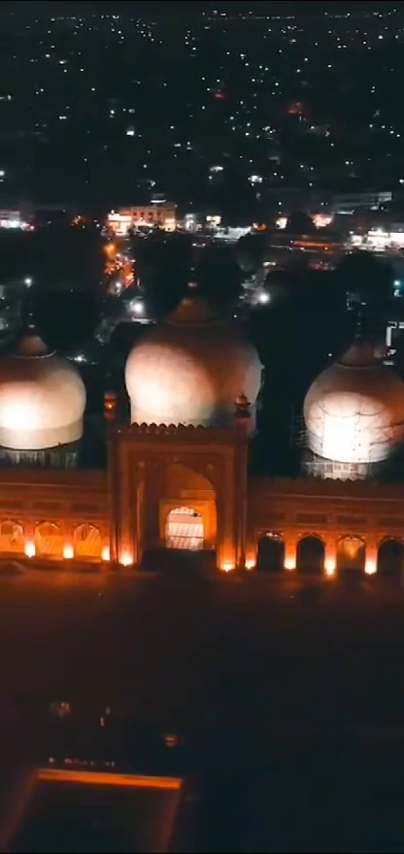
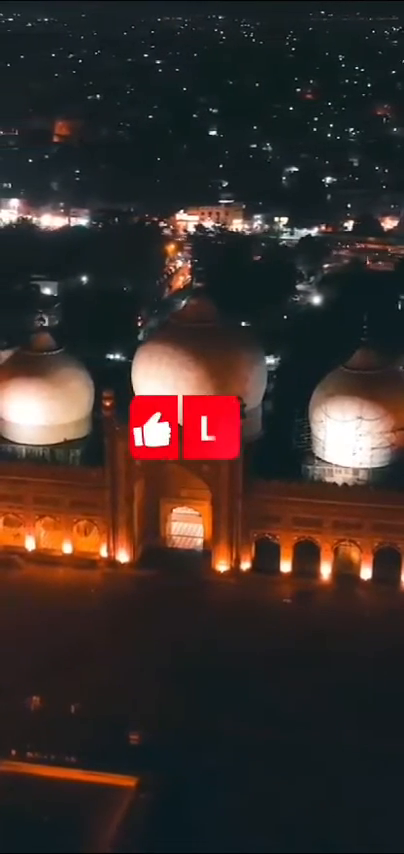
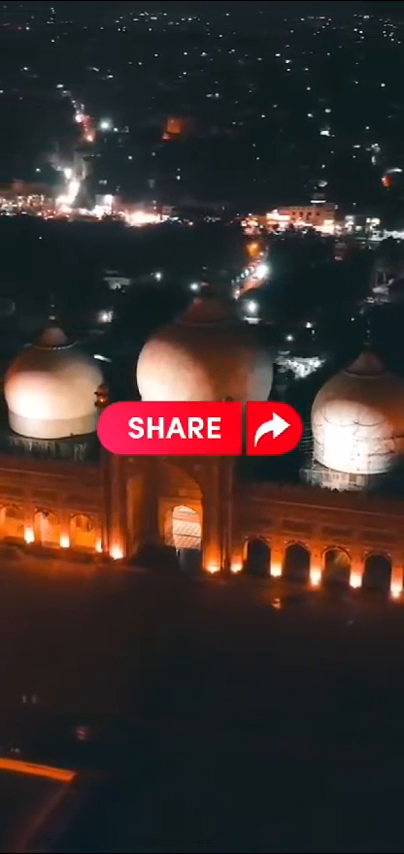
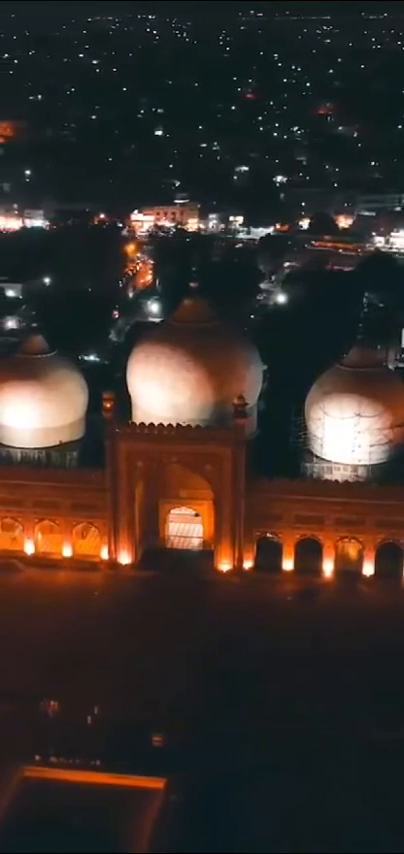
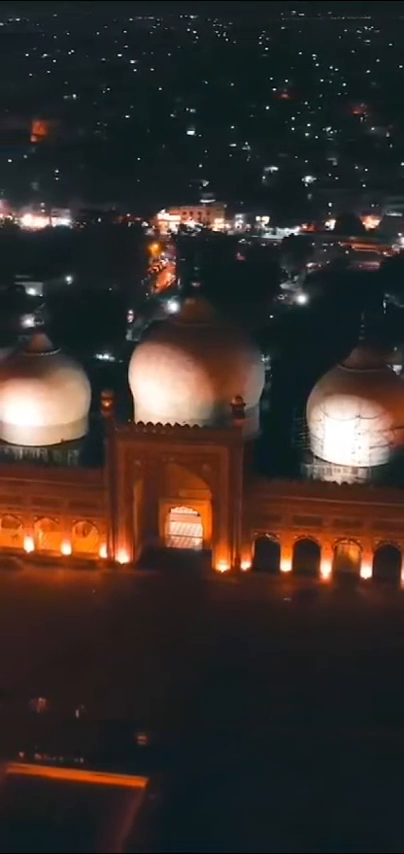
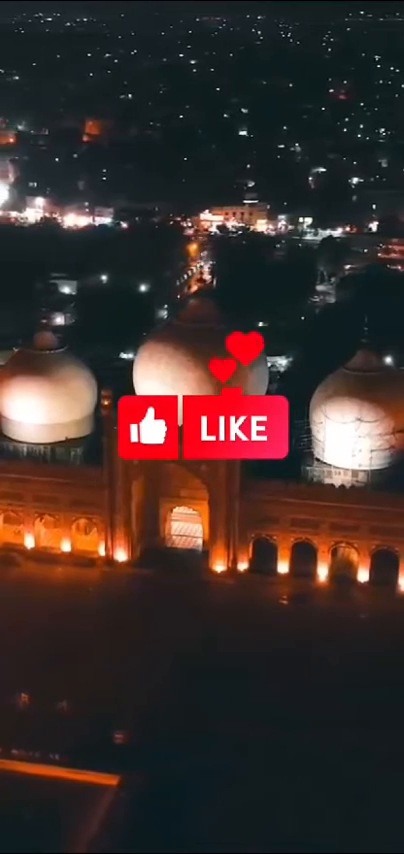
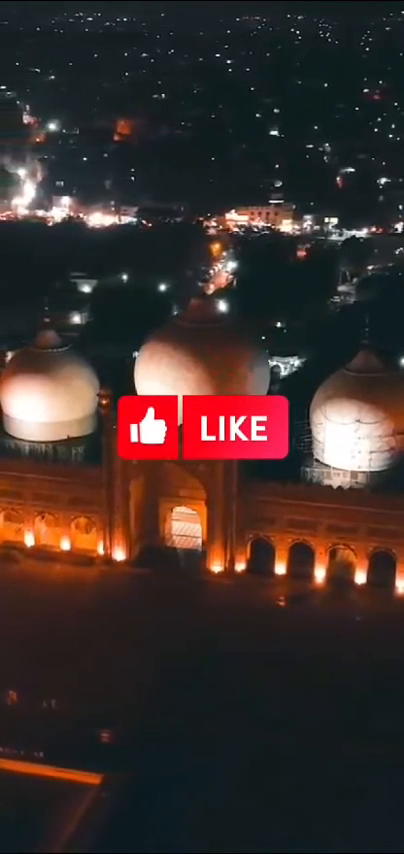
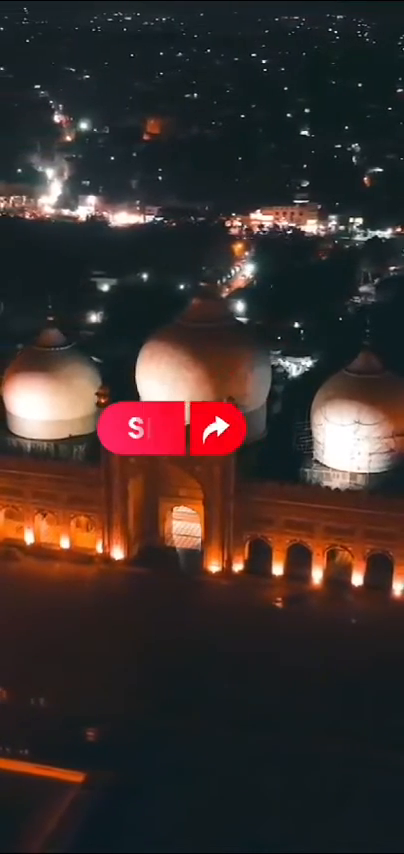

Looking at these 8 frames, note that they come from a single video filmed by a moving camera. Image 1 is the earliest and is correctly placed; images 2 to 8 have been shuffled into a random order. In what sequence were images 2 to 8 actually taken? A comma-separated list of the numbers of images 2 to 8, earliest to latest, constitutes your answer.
4, 5, 2, 6, 7, 8, 3
